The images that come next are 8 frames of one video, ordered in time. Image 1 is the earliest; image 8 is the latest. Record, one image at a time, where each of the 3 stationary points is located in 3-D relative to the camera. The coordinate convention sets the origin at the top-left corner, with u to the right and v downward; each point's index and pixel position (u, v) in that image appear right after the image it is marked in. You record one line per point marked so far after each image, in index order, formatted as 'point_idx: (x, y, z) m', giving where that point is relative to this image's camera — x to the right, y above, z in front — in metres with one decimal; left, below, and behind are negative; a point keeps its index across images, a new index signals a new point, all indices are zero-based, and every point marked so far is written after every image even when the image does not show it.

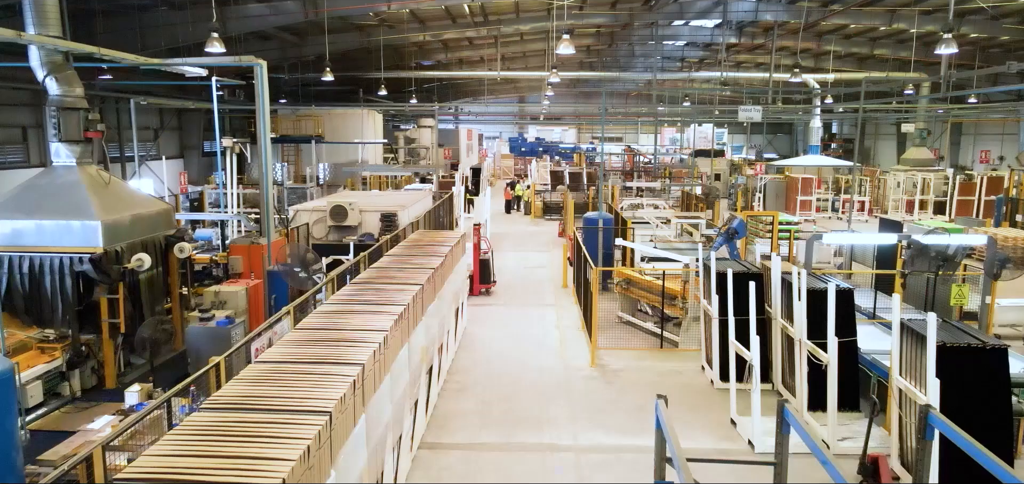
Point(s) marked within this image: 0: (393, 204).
0: (-2.0, +0.6, +11.0) m
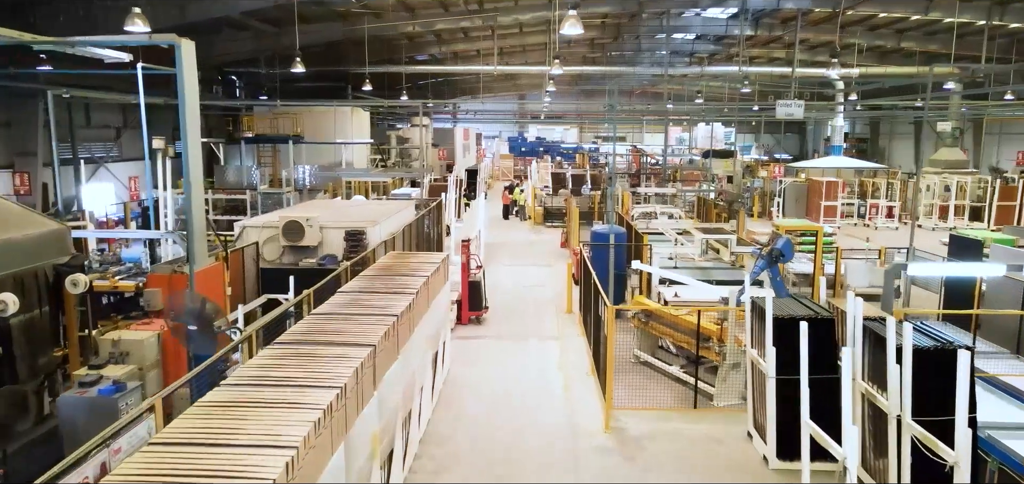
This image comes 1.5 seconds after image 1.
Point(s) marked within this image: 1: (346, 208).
0: (-2.1, +0.3, +9.2) m
1: (-2.7, +0.4, +10.3) m
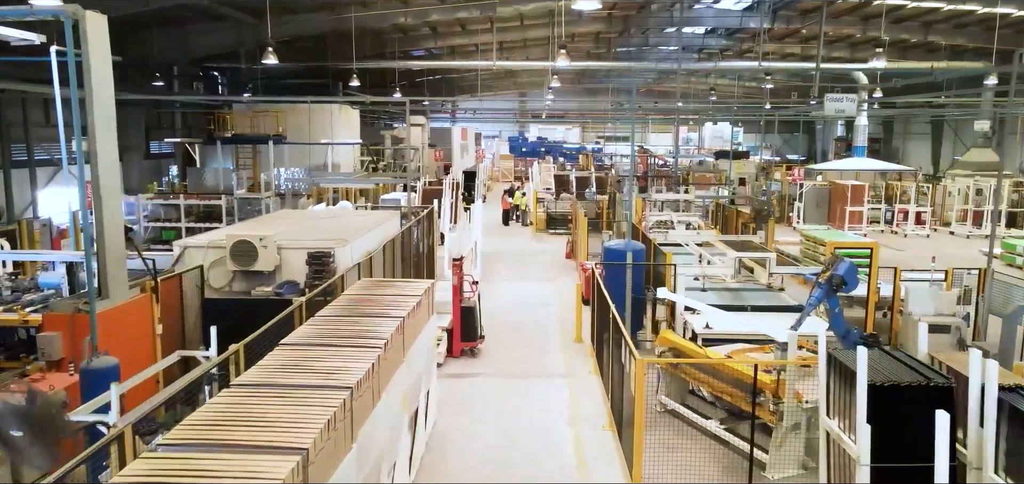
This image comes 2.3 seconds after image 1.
0: (-2.1, +0.1, +7.7) m
1: (-2.7, +0.2, +8.7) m
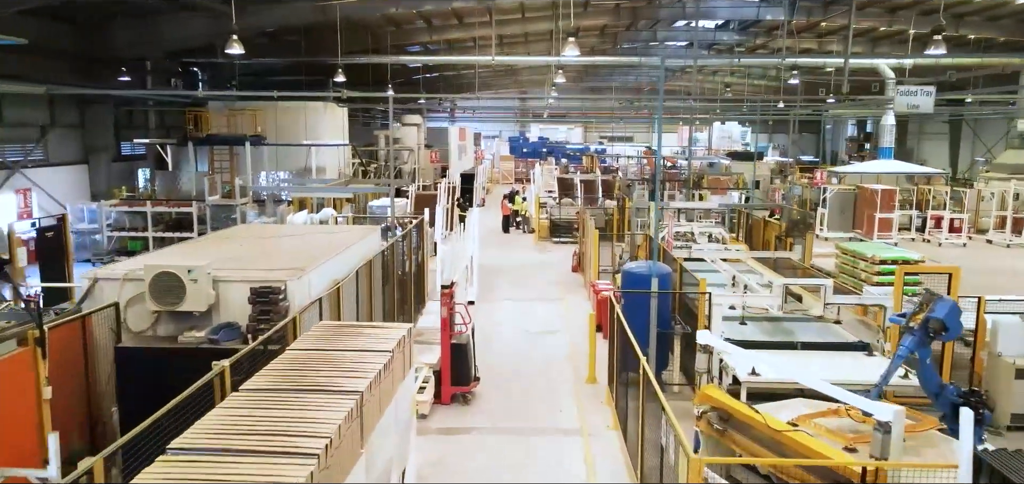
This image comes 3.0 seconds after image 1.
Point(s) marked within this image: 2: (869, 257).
0: (-2.1, -0.2, +6.2) m
1: (-2.7, -0.1, +7.2) m
2: (+6.2, -0.3, +11.4) m
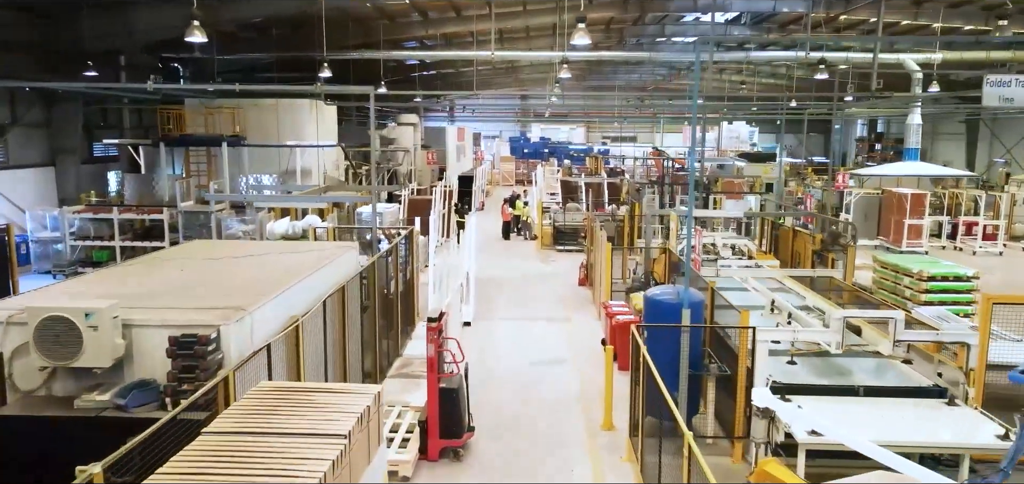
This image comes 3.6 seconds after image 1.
0: (-2.1, -0.4, +4.9) m
1: (-2.7, -0.3, +6.0) m
2: (+6.2, -0.5, +10.1) m
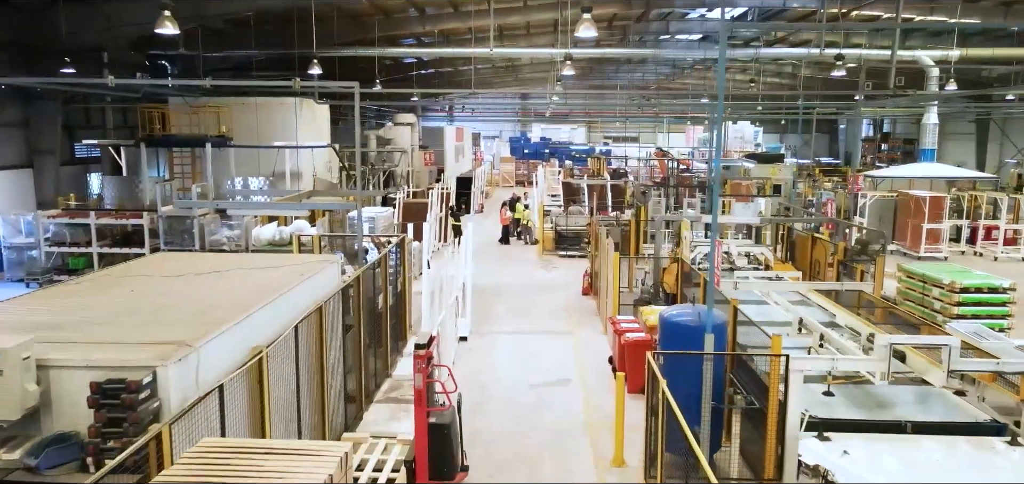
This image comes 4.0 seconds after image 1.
0: (-2.1, -0.5, +4.2) m
1: (-2.7, -0.4, +5.2) m
2: (+6.2, -0.6, +9.4) m
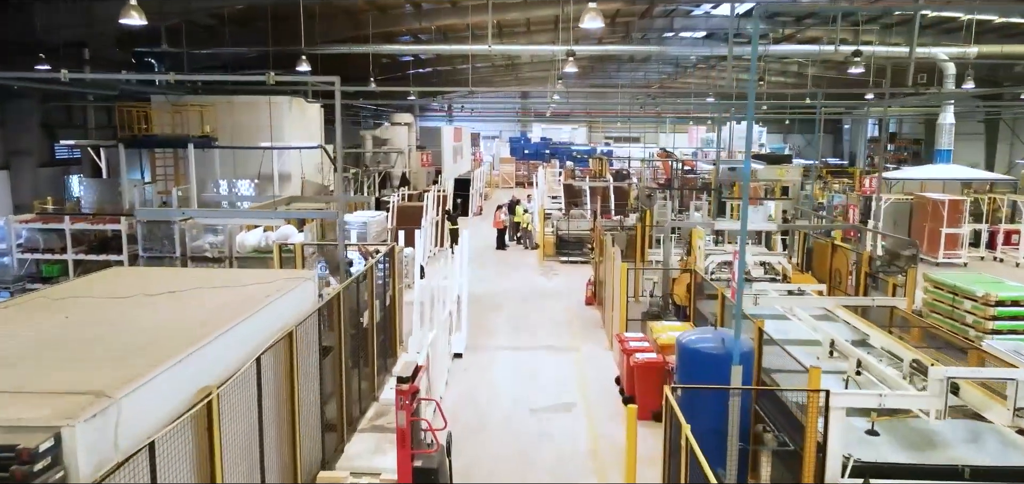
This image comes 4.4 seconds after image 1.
0: (-2.1, -0.6, +3.5) m
1: (-2.7, -0.5, +4.5) m
2: (+6.2, -0.7, +8.7) m
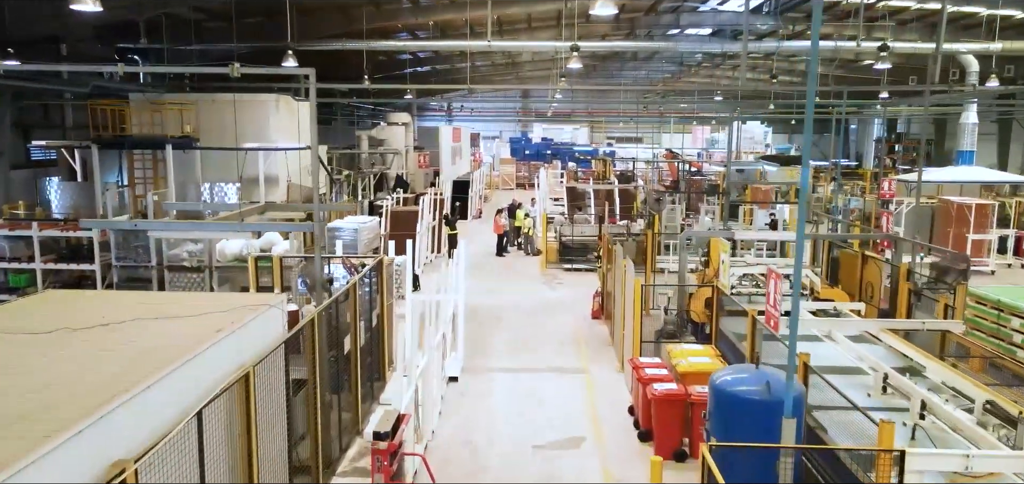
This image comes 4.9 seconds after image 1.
0: (-2.1, -0.8, +2.6) m
1: (-2.7, -0.6, +3.7) m
2: (+6.2, -0.8, +7.9) m
